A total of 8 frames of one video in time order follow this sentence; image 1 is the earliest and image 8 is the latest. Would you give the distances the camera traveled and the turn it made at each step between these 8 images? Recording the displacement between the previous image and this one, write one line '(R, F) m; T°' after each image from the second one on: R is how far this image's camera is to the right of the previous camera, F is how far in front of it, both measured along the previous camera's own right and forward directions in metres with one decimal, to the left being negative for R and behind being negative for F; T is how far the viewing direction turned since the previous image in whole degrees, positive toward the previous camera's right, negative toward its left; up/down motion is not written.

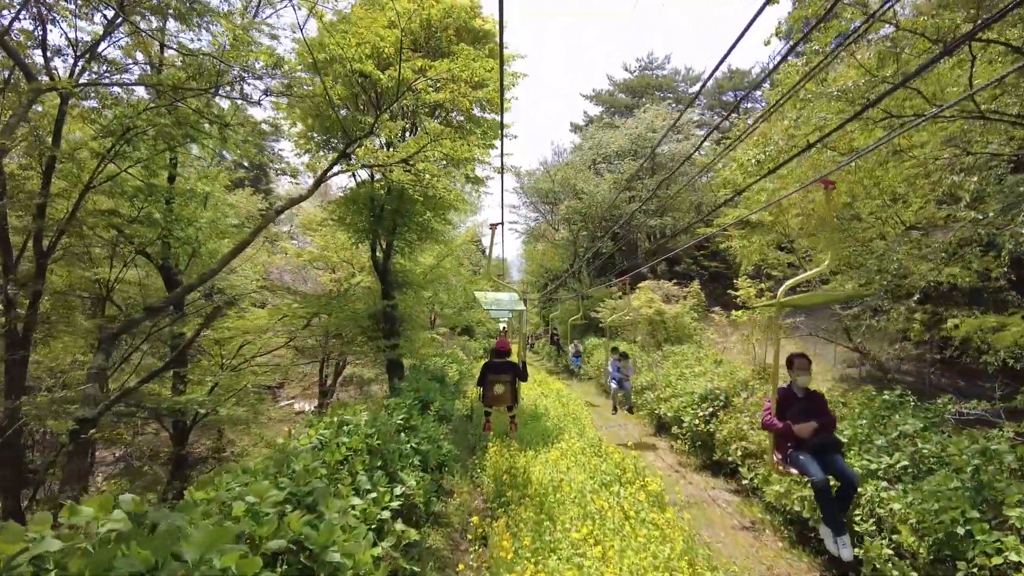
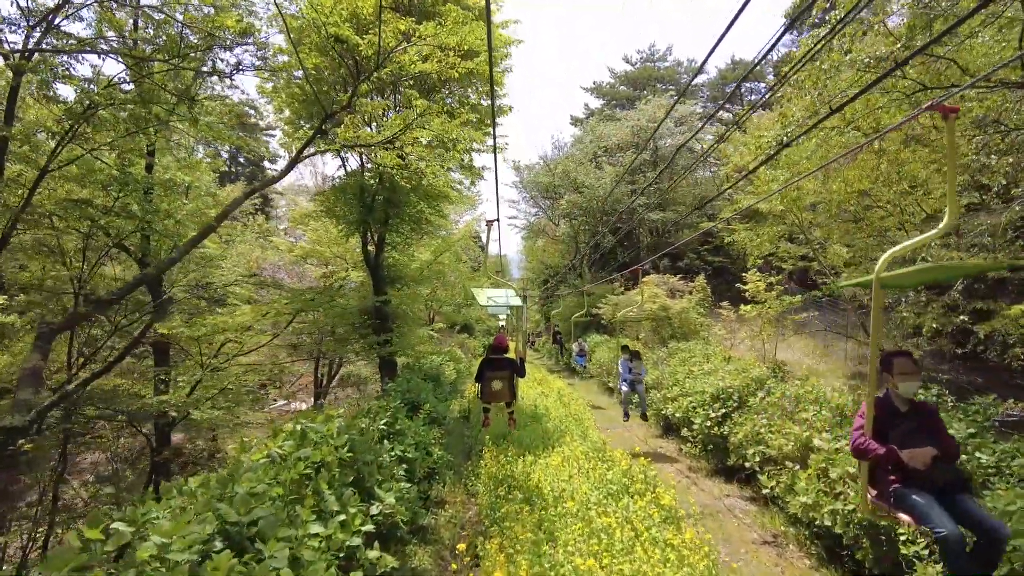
(0.0, +0.5) m; 0°
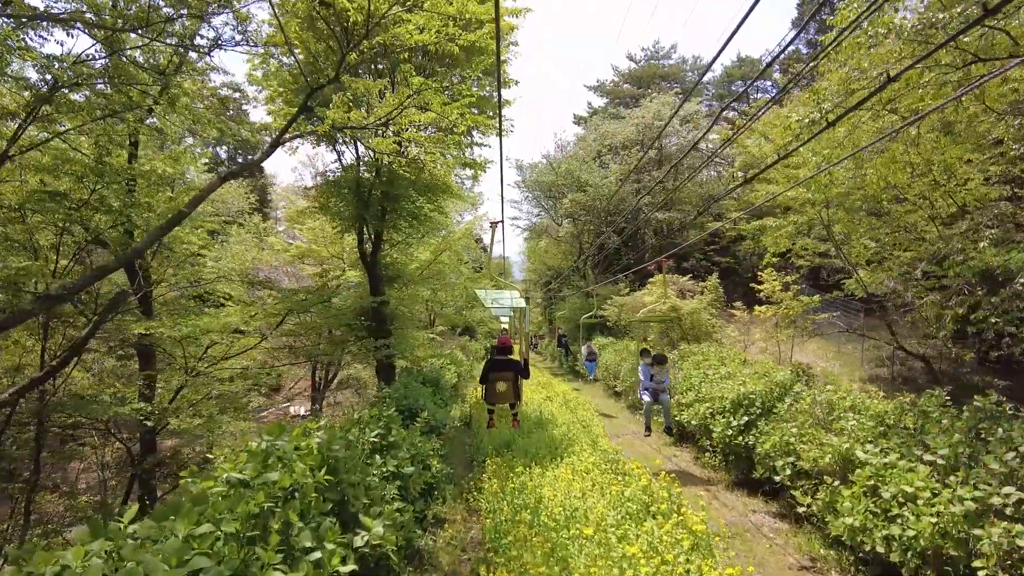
(0.0, +0.5) m; 0°
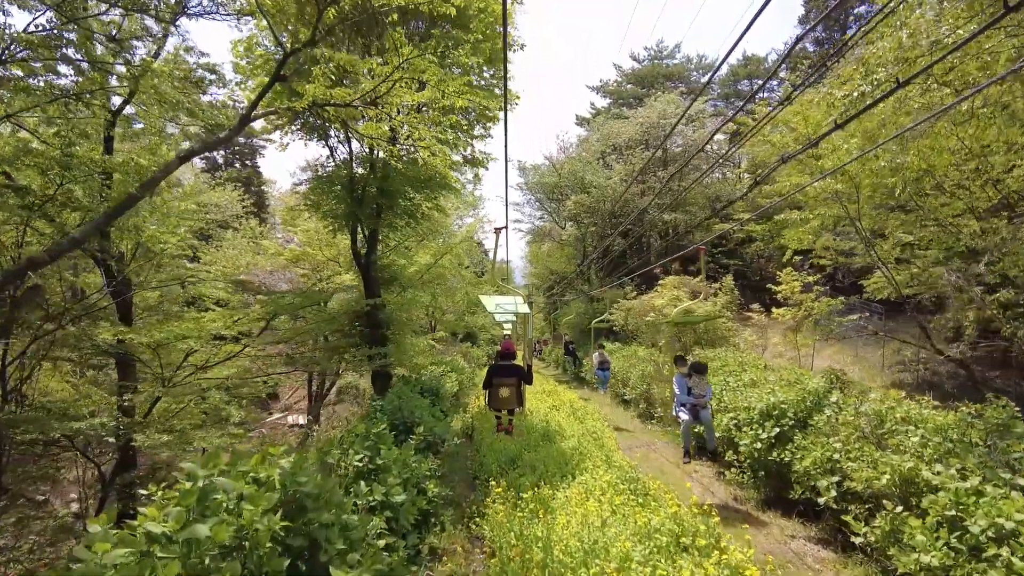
(0.0, +0.6) m; 0°
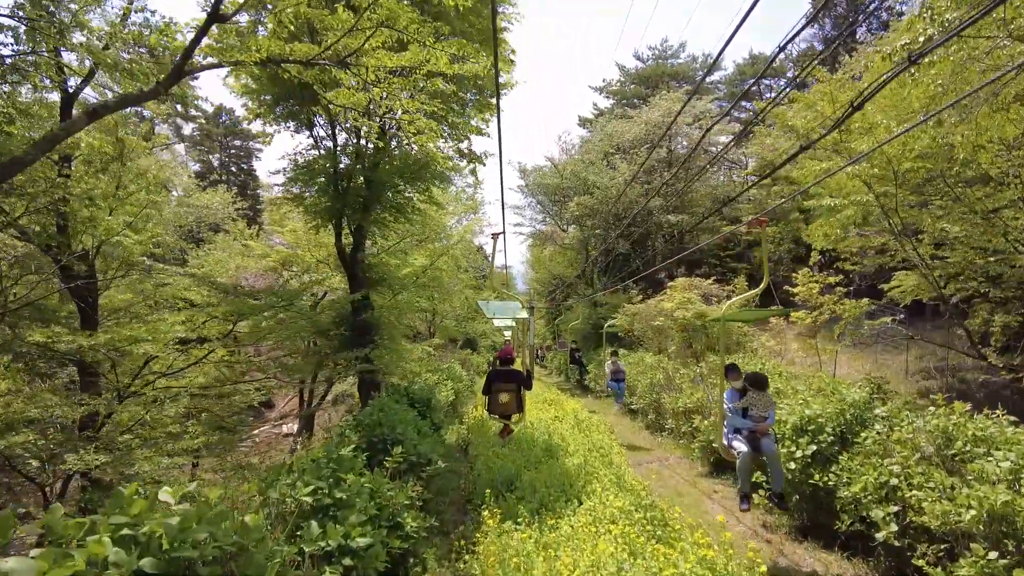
(+0.1, +0.7) m; 0°
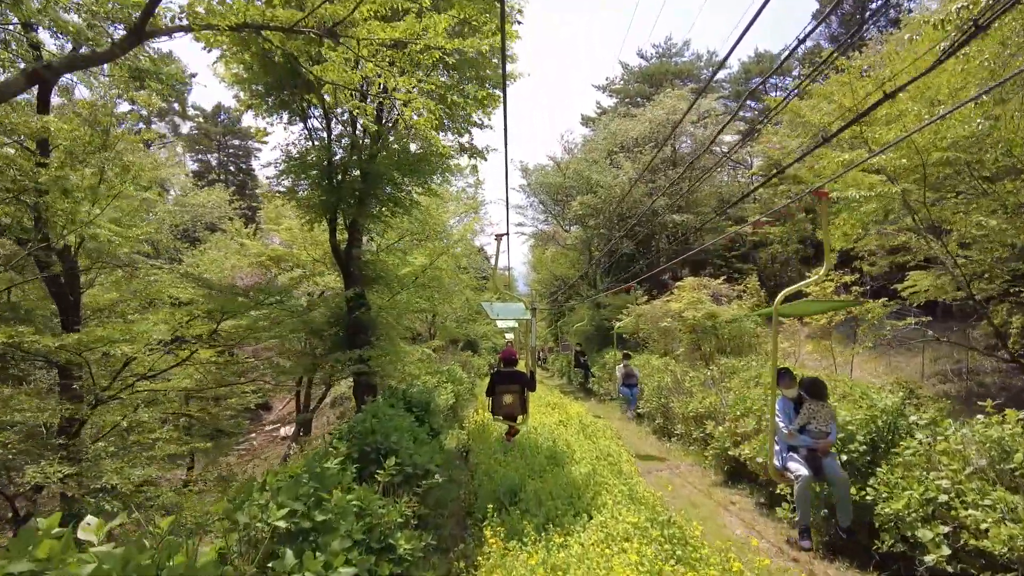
(0.0, +0.4) m; 0°
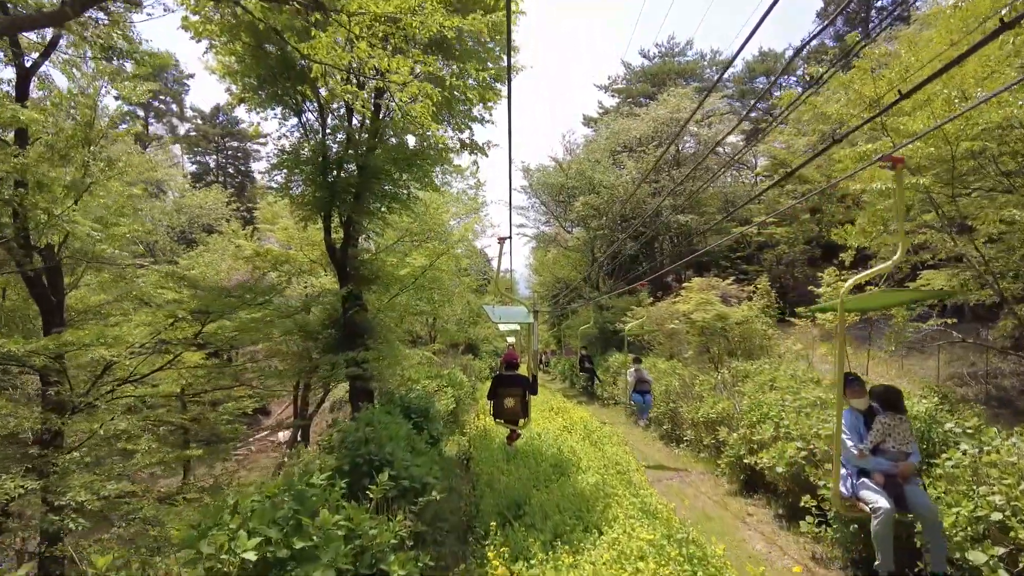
(0.0, +0.3) m; 0°
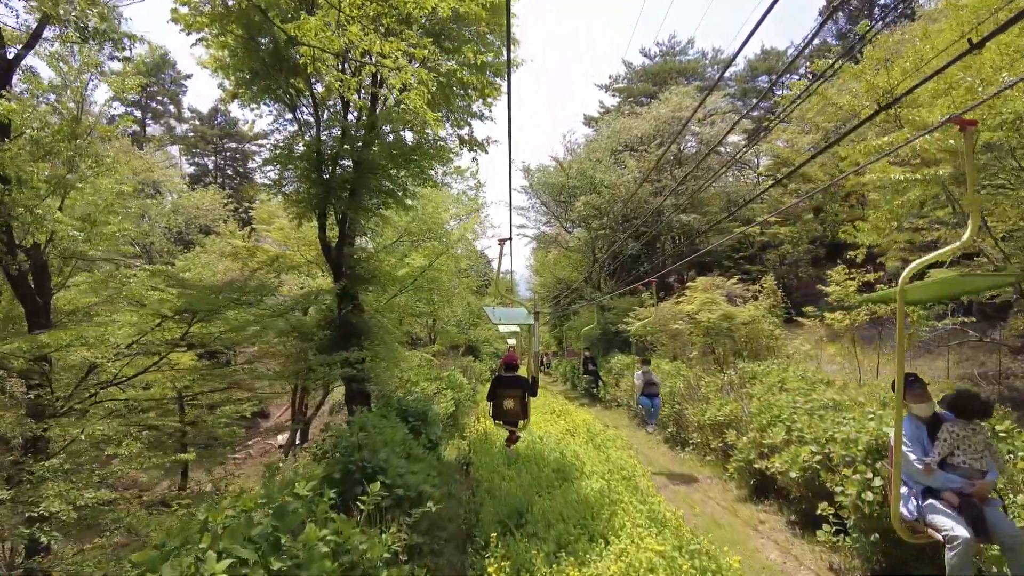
(0.0, +0.2) m; 0°
